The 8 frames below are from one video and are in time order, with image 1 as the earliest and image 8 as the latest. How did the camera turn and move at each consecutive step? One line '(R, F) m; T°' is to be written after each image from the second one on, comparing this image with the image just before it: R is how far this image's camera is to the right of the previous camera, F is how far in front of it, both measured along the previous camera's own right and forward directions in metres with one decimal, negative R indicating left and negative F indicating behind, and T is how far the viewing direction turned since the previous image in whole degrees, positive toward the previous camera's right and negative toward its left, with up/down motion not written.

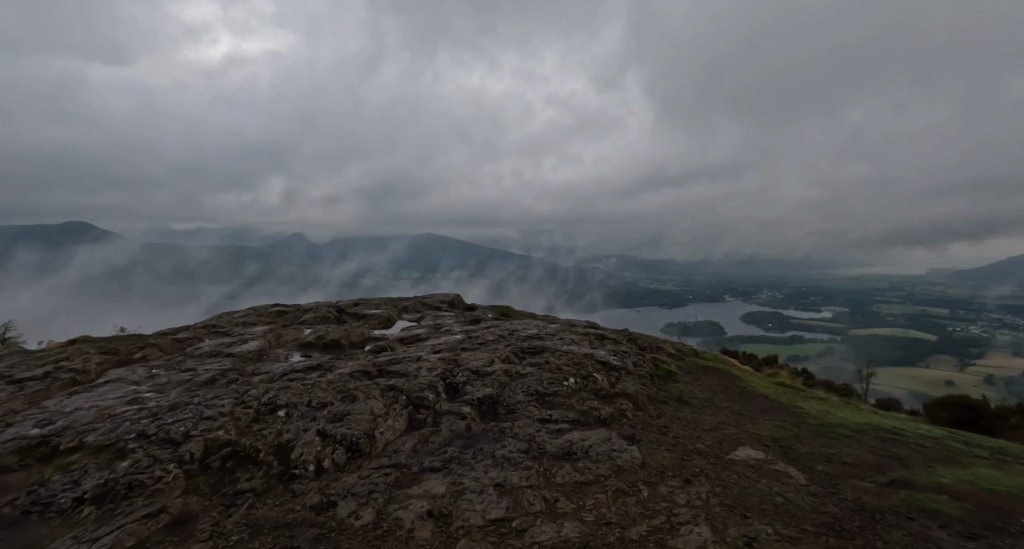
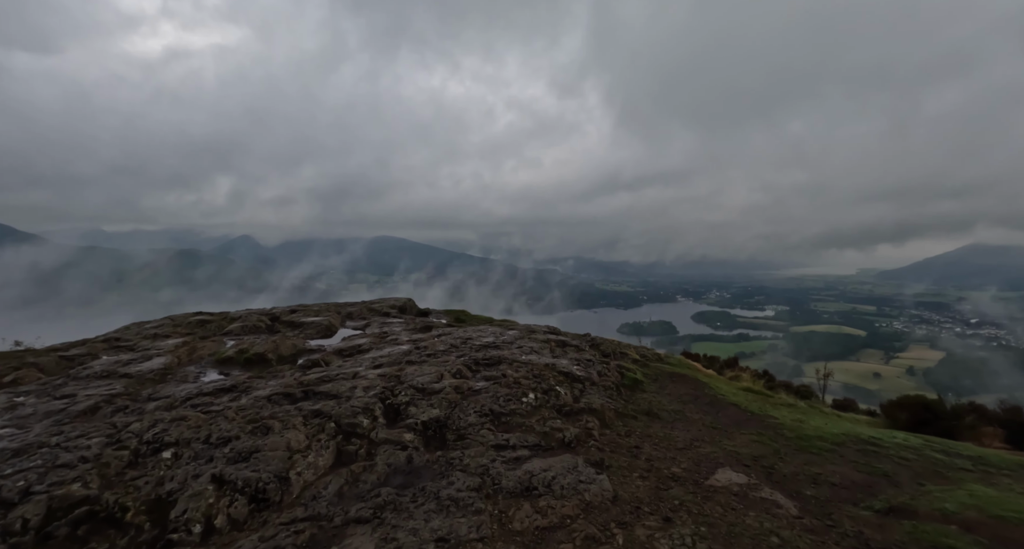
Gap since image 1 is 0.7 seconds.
(+0.2, +1.7) m; +5°
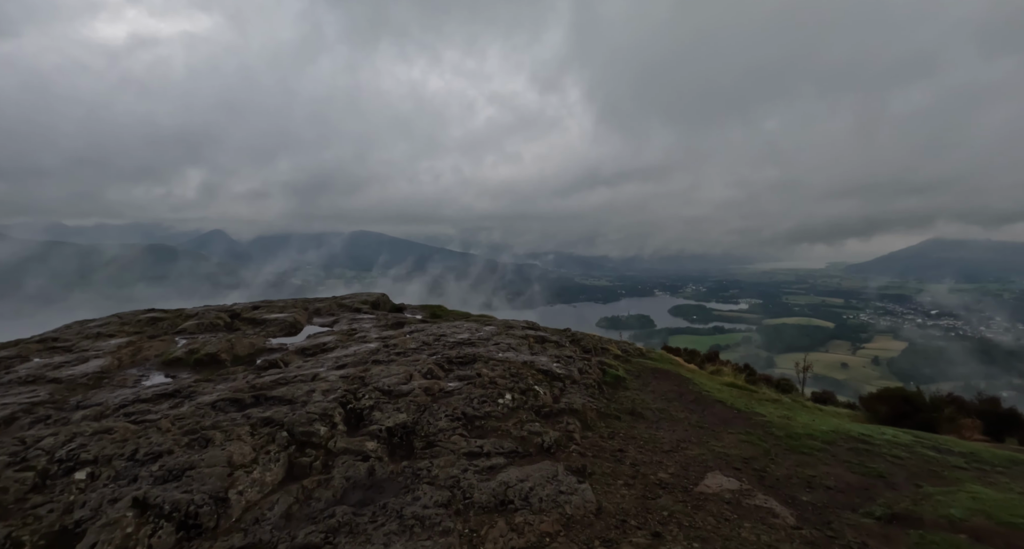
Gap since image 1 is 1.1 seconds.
(+0.1, +1.0) m; +2°
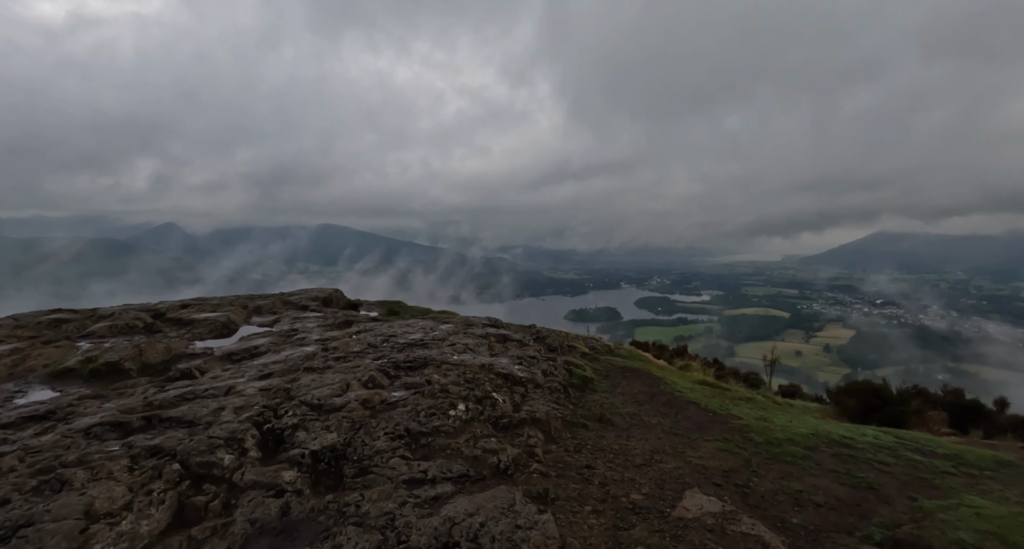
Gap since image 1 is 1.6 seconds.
(+0.4, +1.5) m; +4°
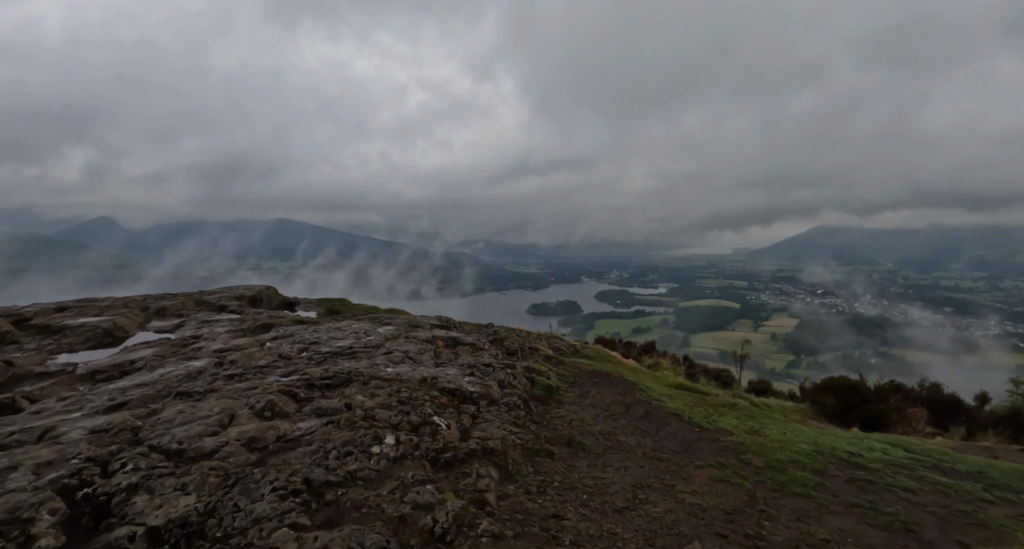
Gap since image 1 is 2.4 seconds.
(+0.3, +2.5) m; +5°
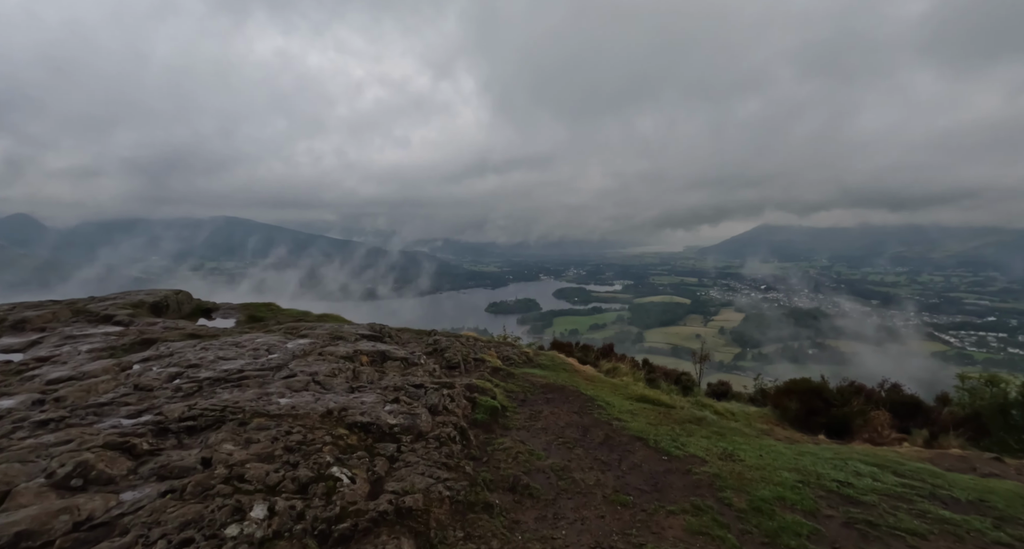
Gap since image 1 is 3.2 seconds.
(+0.5, +2.0) m; +5°
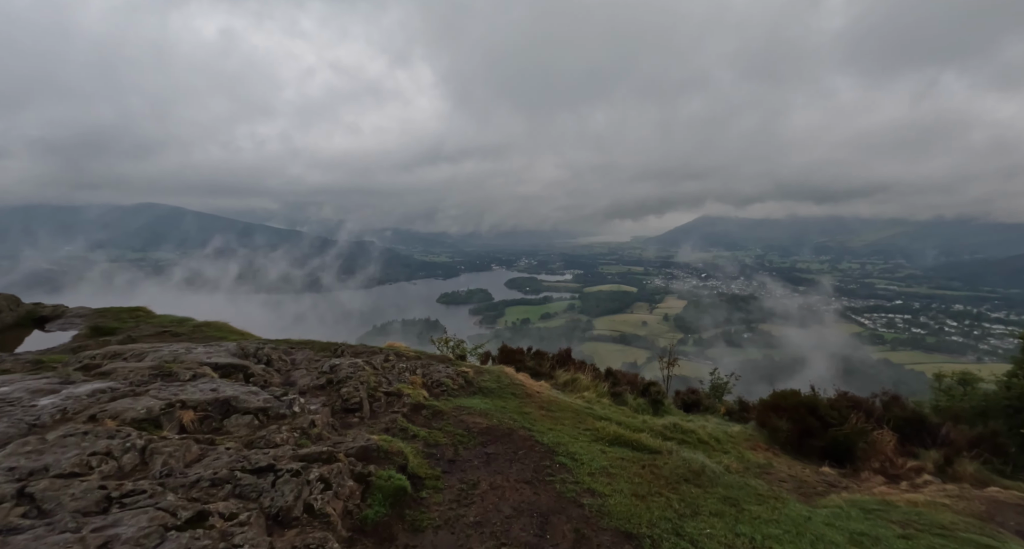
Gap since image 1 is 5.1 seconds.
(+0.6, +4.2) m; +6°
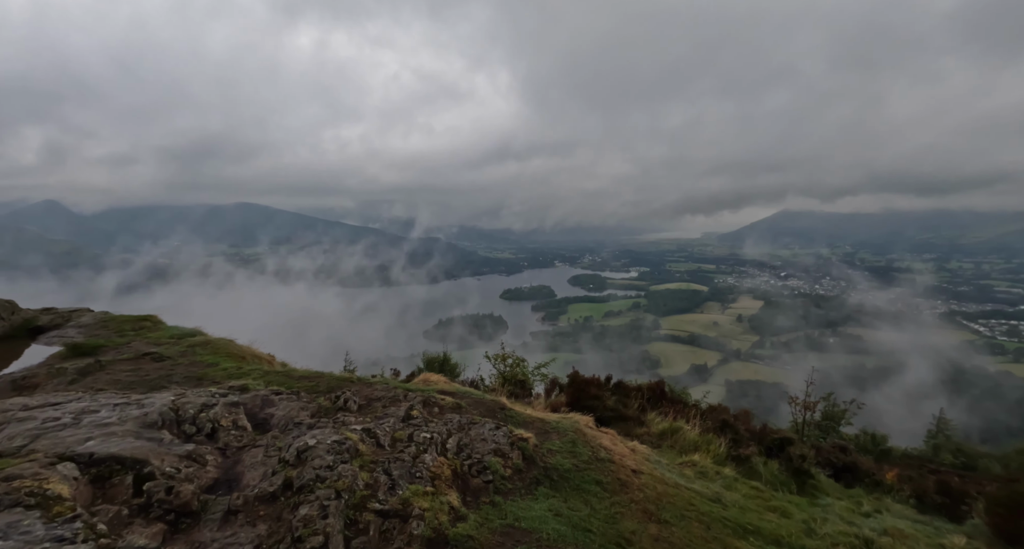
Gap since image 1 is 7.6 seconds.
(-0.4, +5.1) m; -8°
